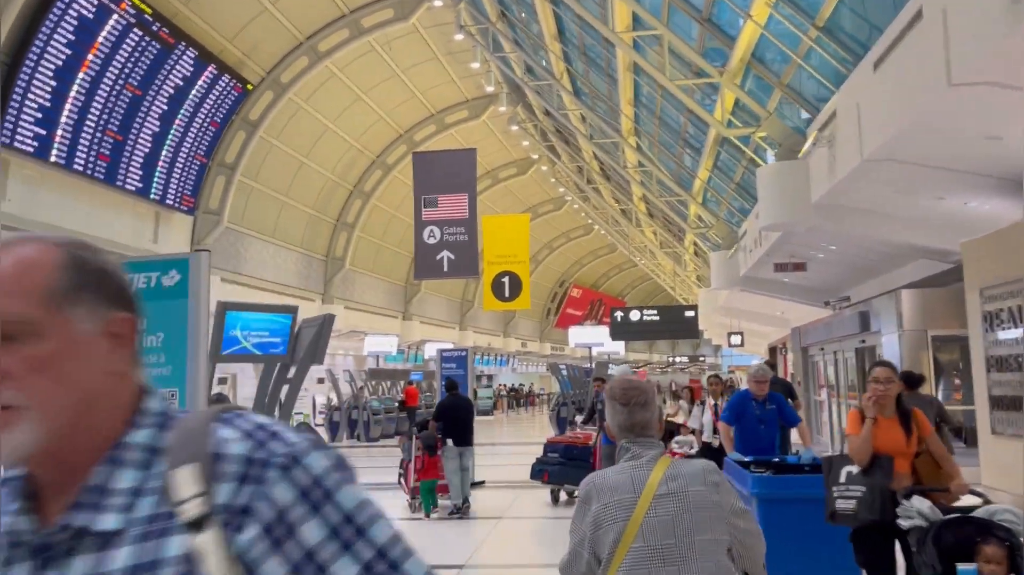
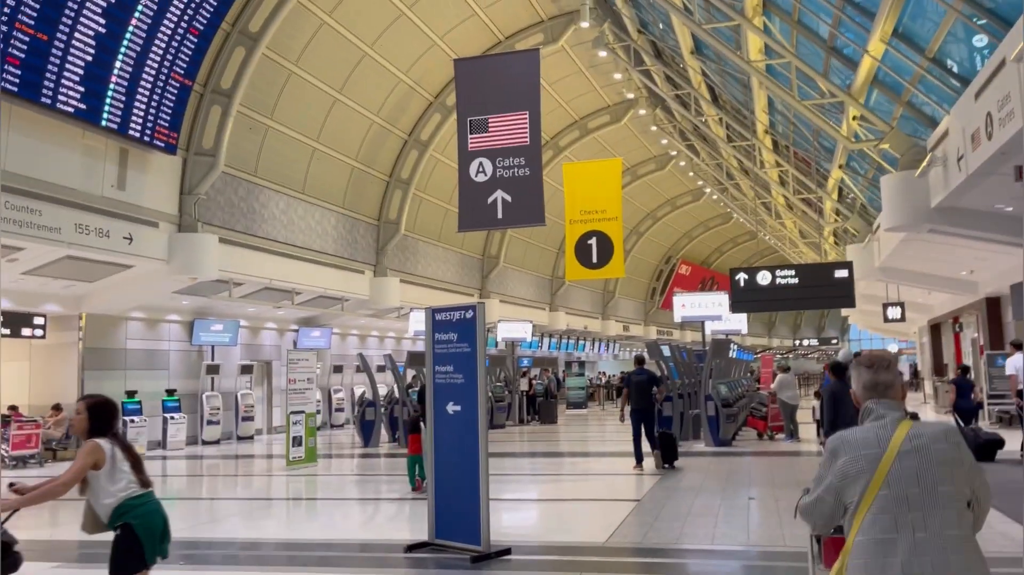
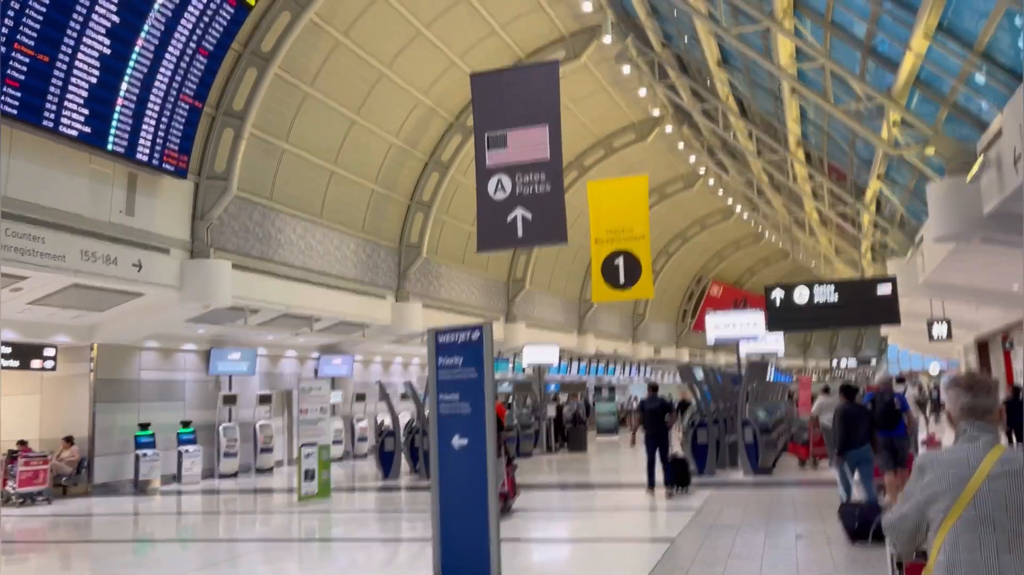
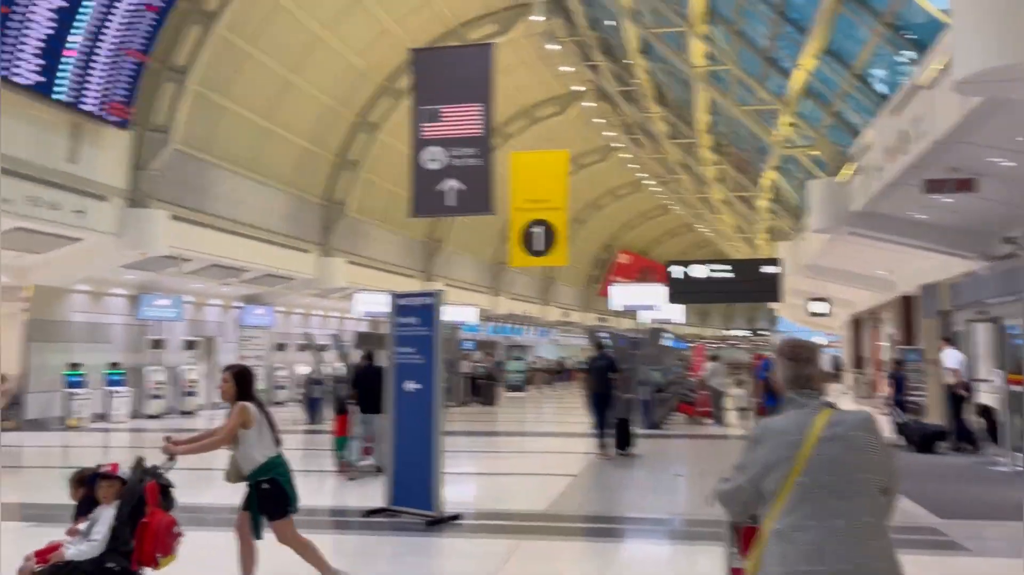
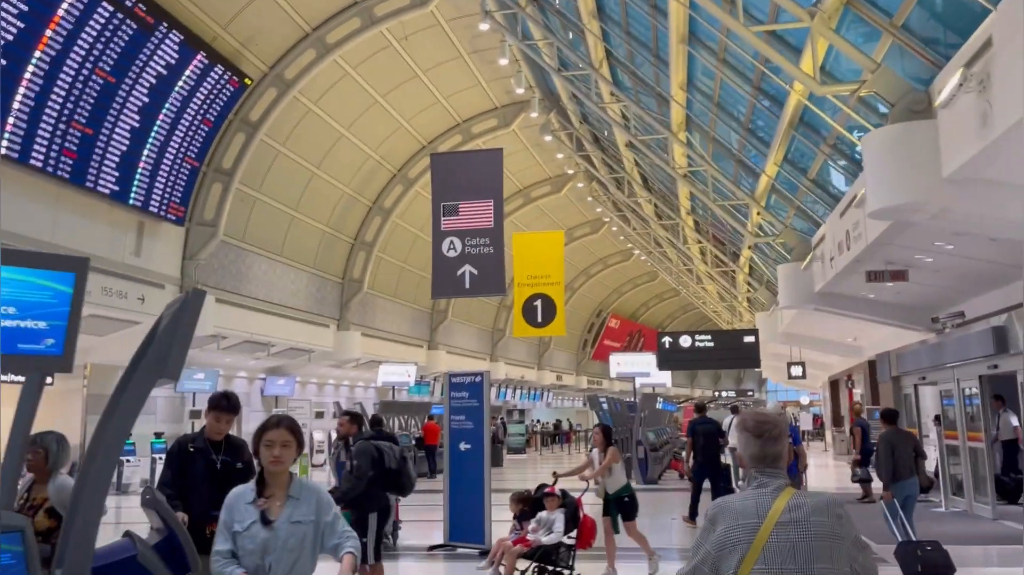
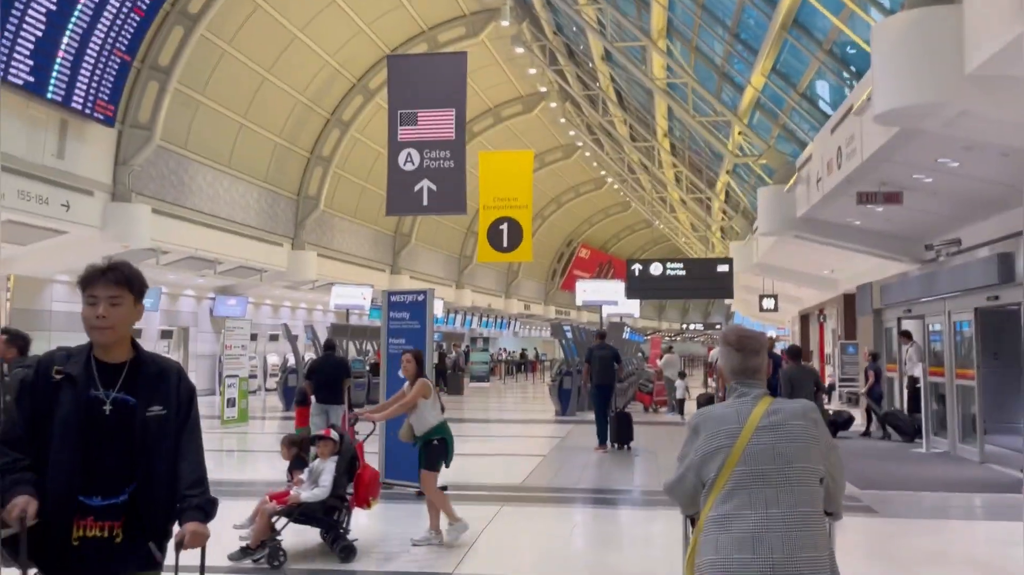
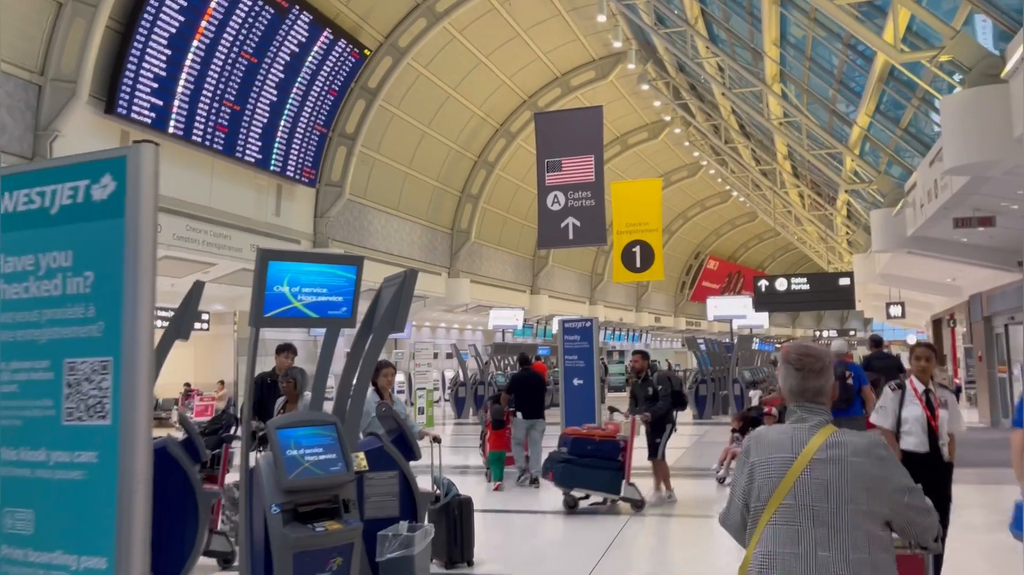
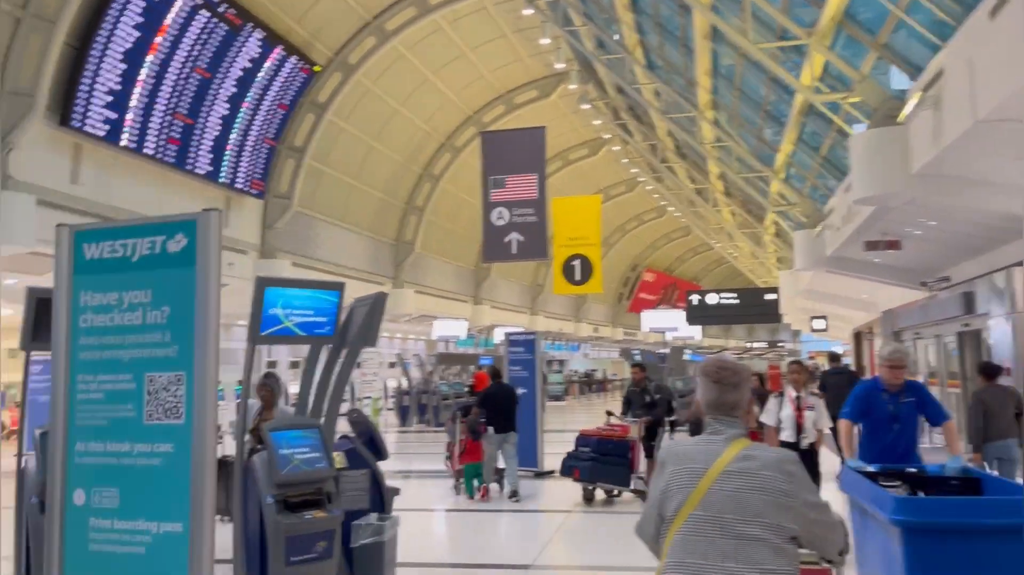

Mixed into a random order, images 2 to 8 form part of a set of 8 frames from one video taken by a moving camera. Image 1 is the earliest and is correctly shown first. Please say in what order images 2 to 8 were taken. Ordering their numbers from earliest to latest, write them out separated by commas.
8, 7, 5, 6, 4, 2, 3
